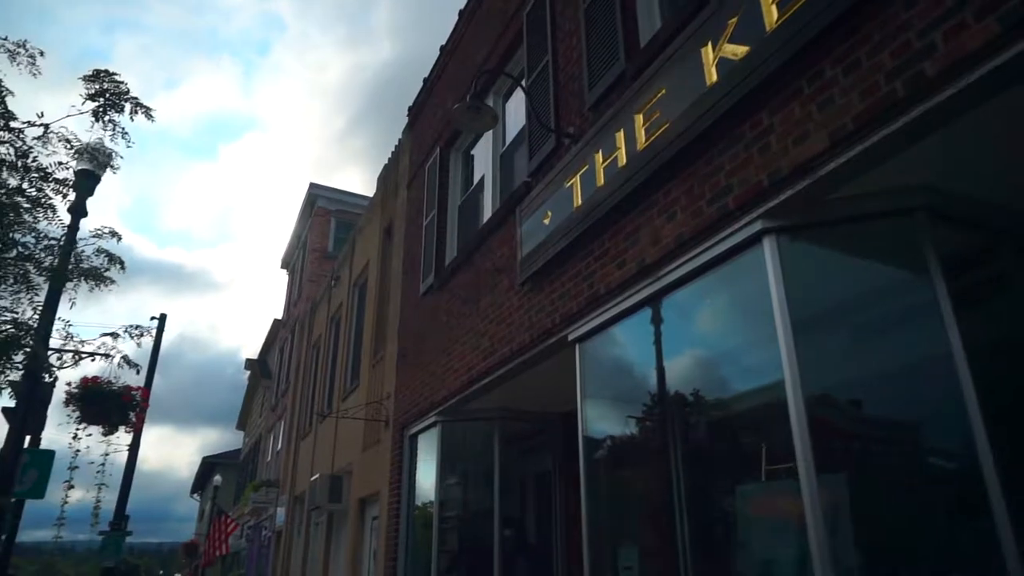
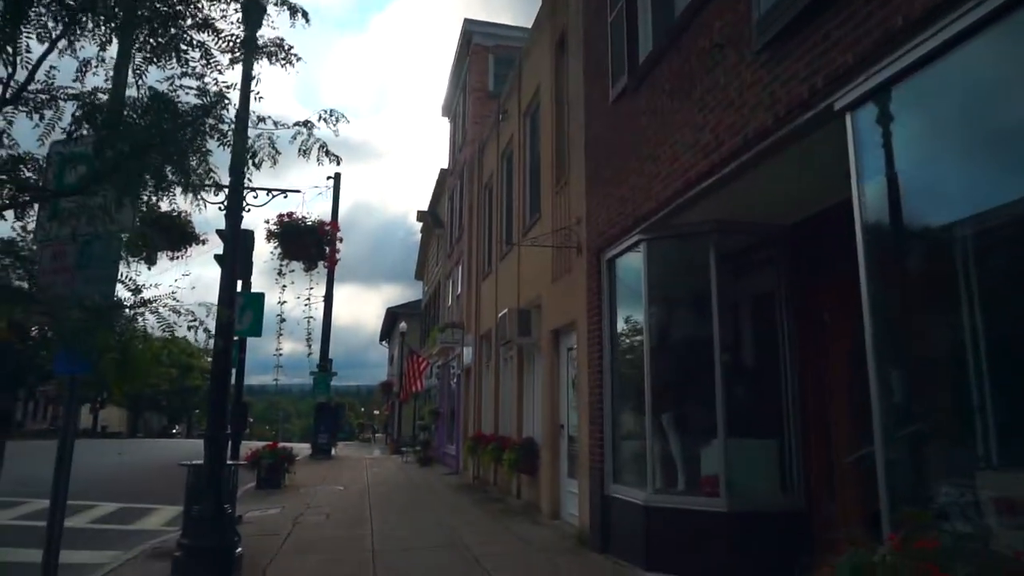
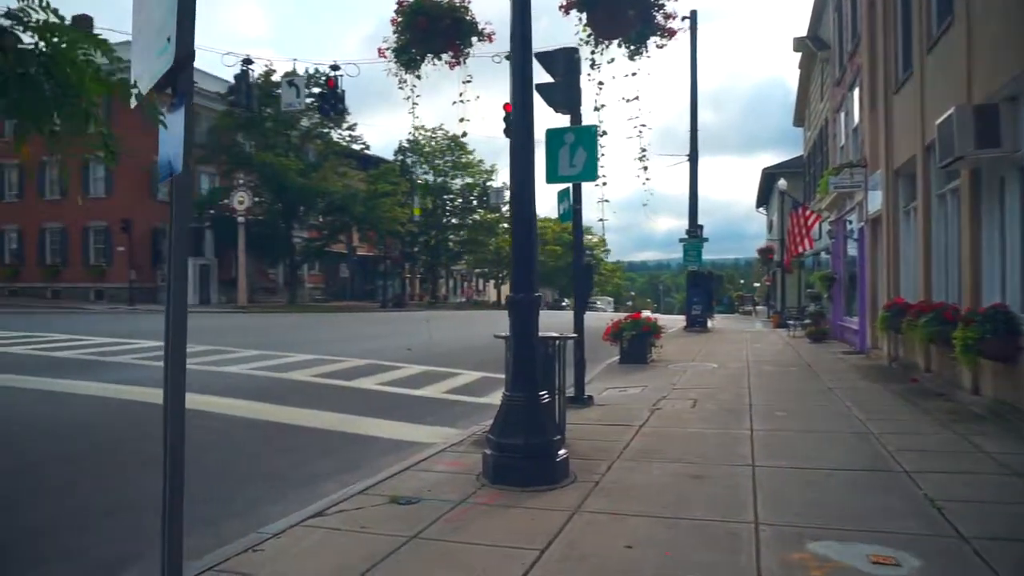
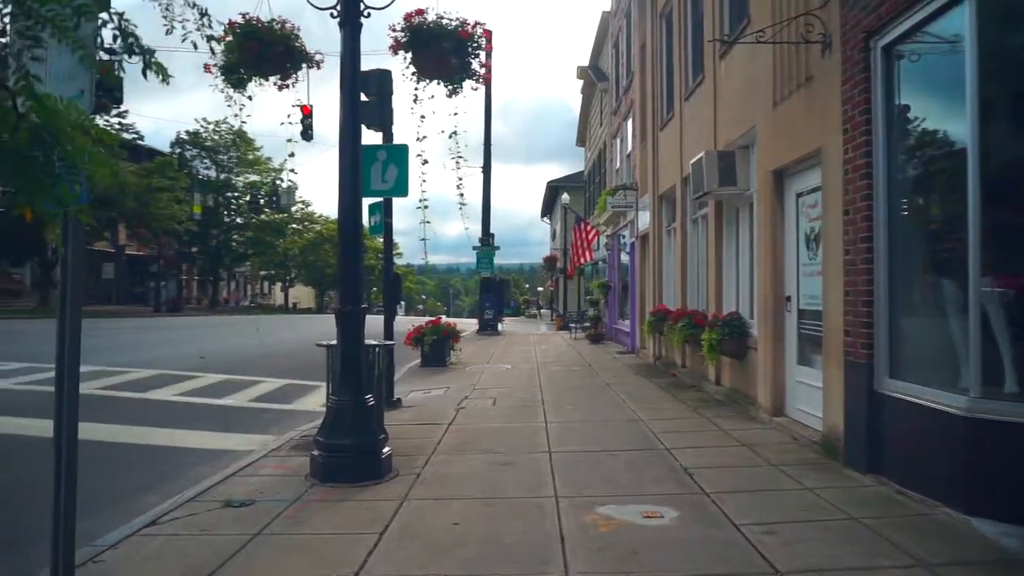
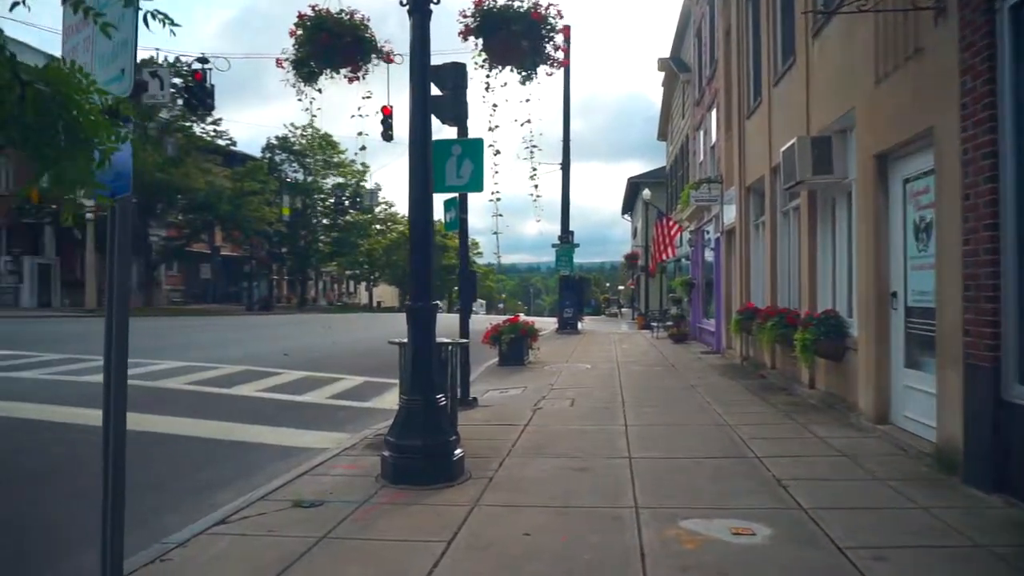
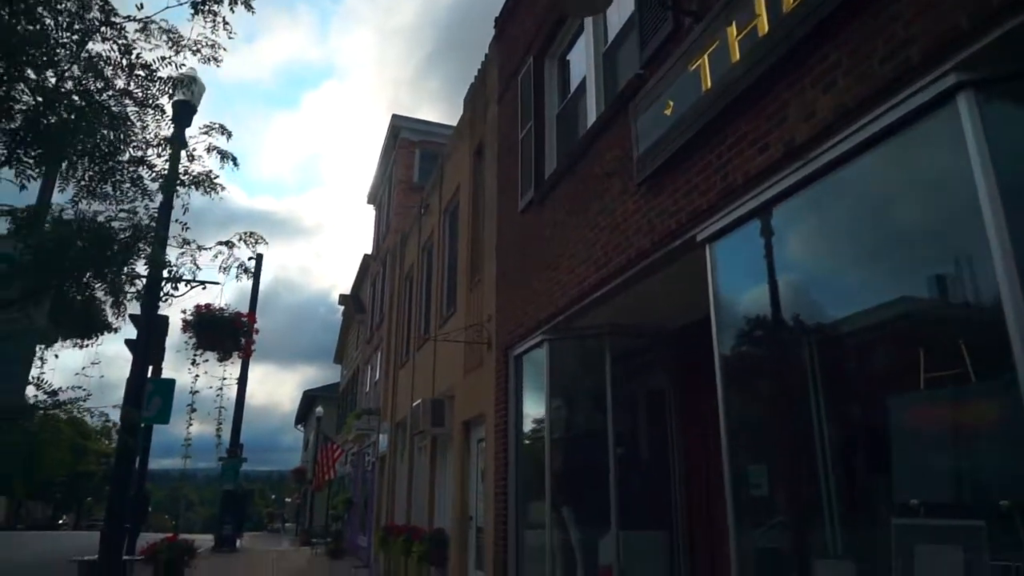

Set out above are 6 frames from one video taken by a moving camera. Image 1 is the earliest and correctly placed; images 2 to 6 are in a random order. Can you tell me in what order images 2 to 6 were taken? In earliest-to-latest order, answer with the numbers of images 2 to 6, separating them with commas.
6, 2, 4, 5, 3
